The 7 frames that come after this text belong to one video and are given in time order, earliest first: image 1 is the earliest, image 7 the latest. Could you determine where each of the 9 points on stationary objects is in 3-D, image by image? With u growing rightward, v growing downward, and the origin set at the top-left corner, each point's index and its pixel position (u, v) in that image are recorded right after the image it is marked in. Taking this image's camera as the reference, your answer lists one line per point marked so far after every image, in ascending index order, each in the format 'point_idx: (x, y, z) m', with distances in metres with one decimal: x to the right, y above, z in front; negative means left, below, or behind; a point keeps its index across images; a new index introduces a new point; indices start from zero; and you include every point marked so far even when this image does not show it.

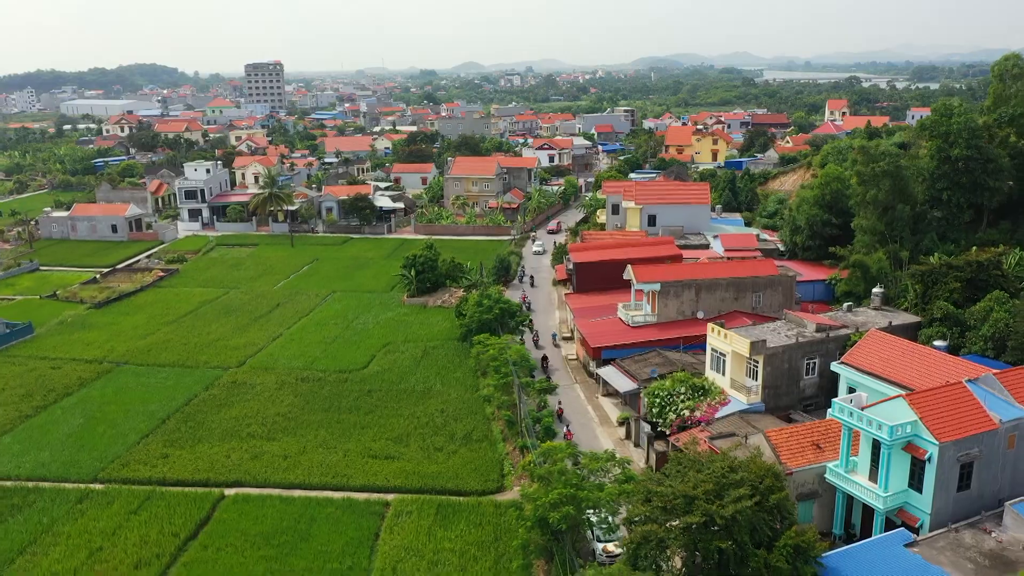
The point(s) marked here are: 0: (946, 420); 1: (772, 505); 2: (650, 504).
0: (+8.0, -2.4, +13.7) m
1: (+4.4, -3.6, +12.6) m
2: (+2.4, -3.7, +12.9) m
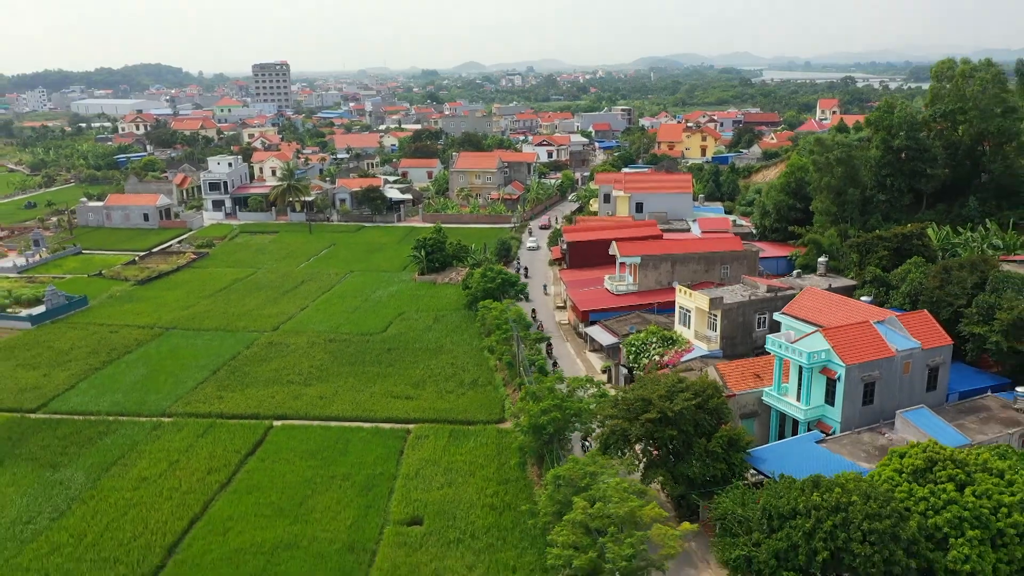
0: (+8.0, -1.4, +17.4) m
1: (+4.4, -2.6, +16.4) m
2: (+2.4, -2.6, +16.7) m
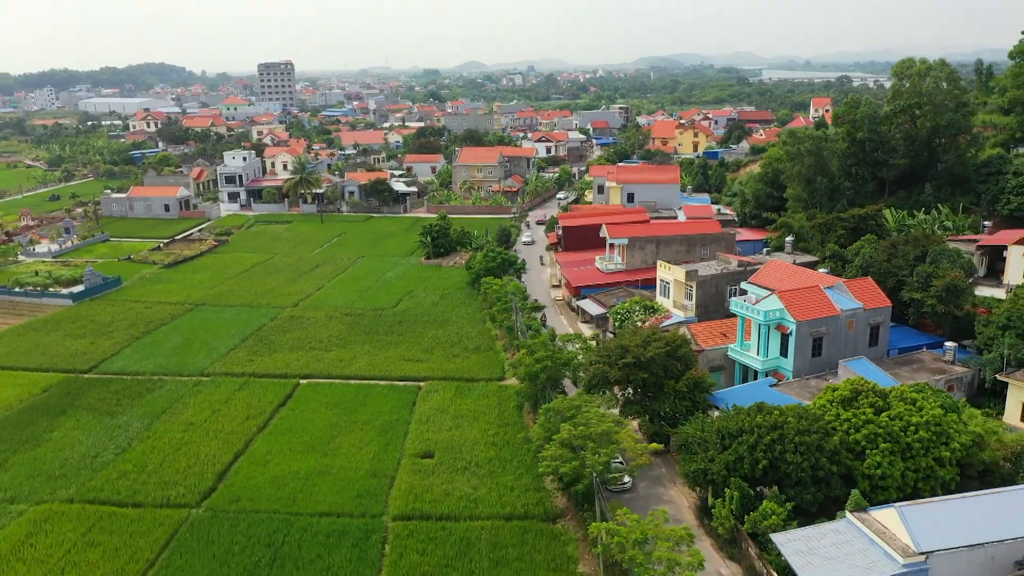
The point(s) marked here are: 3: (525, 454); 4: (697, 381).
0: (+8.0, -0.5, +20.3) m
1: (+4.3, -1.7, +19.3) m
2: (+2.4, -1.8, +19.6) m
3: (+0.4, -4.4, +19.6) m
4: (+4.7, -2.3, +18.8) m
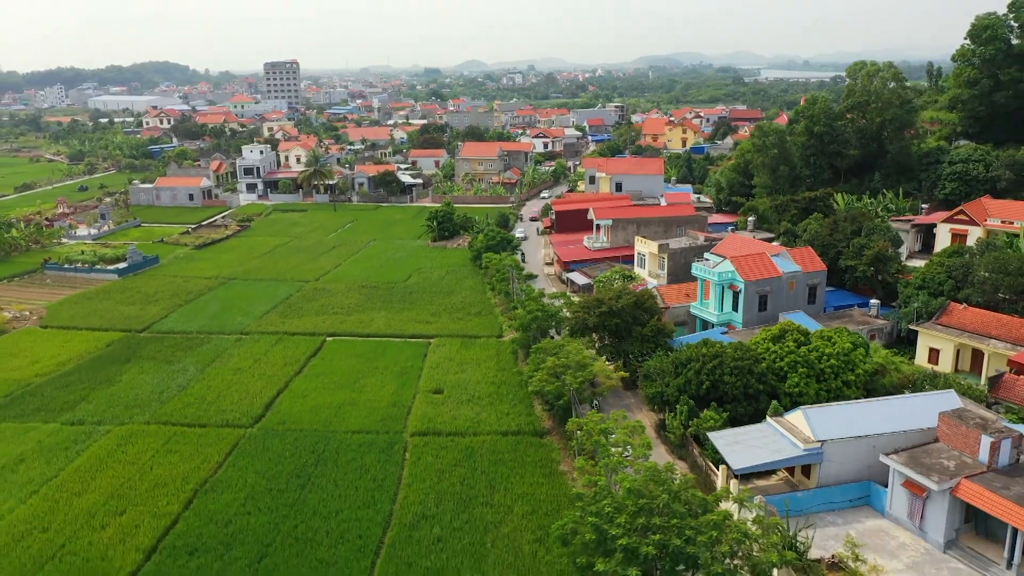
0: (+7.8, +0.6, +24.4) m
1: (+4.2, -0.6, +23.4) m
2: (+2.3, -0.6, +23.7) m
3: (+0.2, -3.3, +23.7) m
4: (+4.6, -1.2, +22.9) m
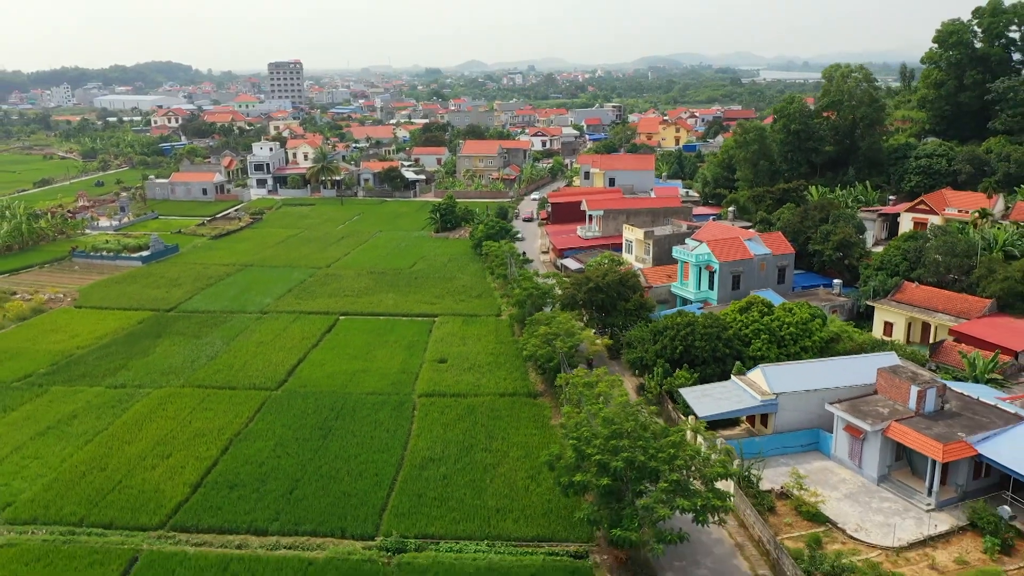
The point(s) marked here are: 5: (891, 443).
0: (+7.7, +1.3, +27.0) m
1: (+4.1, +0.2, +26.0) m
2: (+2.2, +0.1, +26.3) m
3: (+0.1, -2.5, +26.3) m
4: (+4.5, -0.5, +25.5) m
5: (+9.3, -3.8, +18.1) m
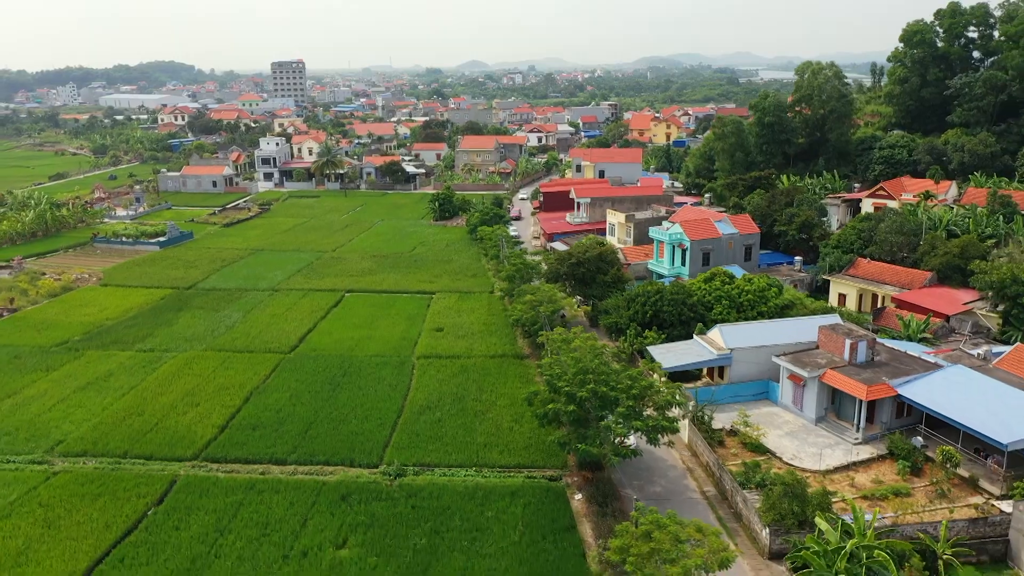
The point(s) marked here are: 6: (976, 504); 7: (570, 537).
0: (+7.4, +2.3, +29.8) m
1: (+3.7, +1.1, +28.7) m
2: (+1.8, +1.1, +29.1) m
3: (-0.2, -1.6, +29.1) m
4: (+4.1, +0.5, +28.3) m
5: (+8.9, -2.8, +20.9) m
6: (+10.5, -4.9, +16.7) m
7: (+1.3, -5.5, +16.3) m
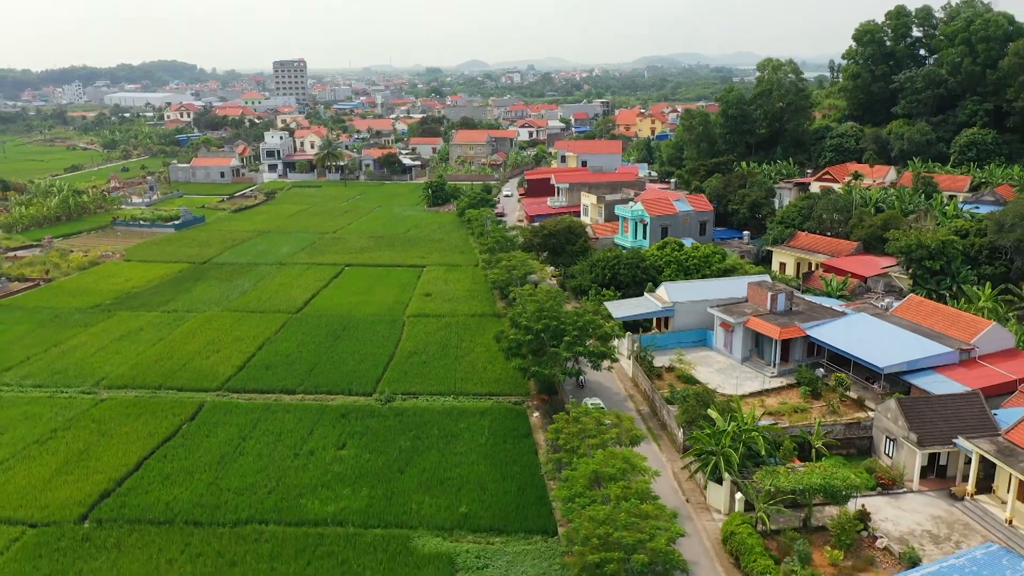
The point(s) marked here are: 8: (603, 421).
0: (+6.5, +3.6, +33.6) m
1: (+2.9, +2.5, +32.6) m
2: (+0.9, +2.4, +32.9) m
3: (-1.1, -0.2, +32.9) m
4: (+3.2, +1.8, +32.1) m
5: (+8.0, -1.5, +24.7) m
6: (+9.6, -3.6, +20.6) m
7: (+0.4, -4.1, +20.2) m
8: (+2.1, -3.0, +16.8) m
